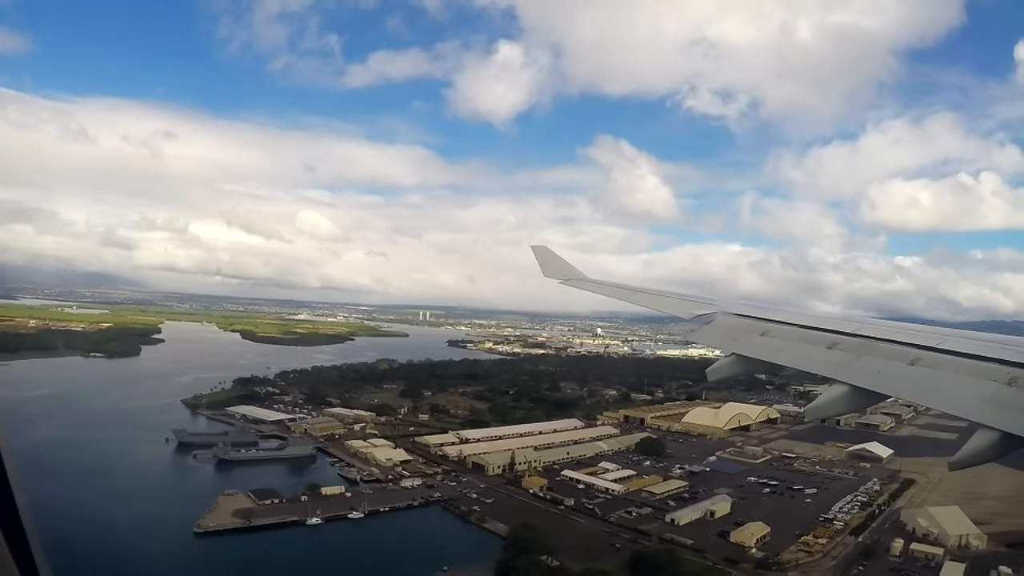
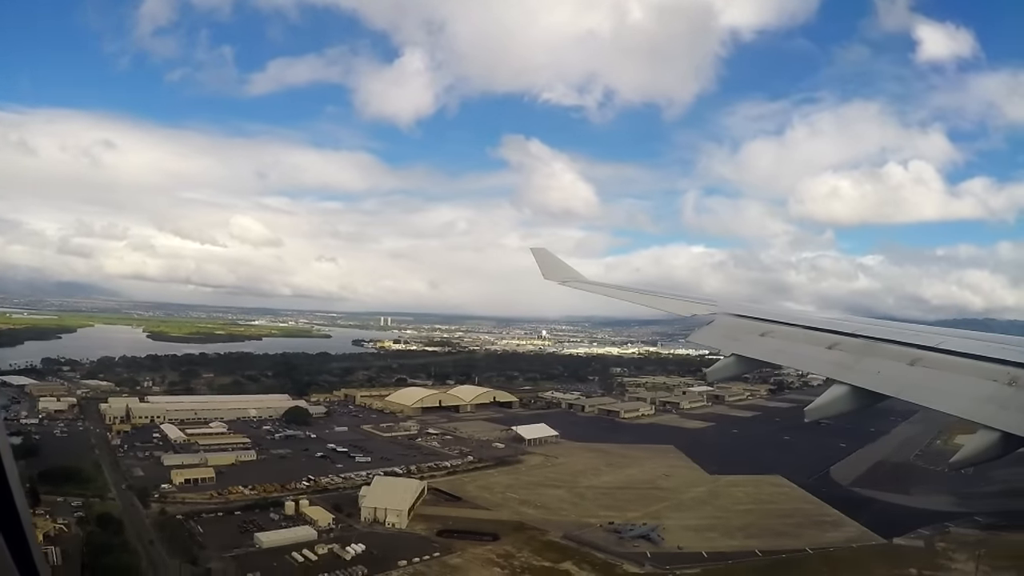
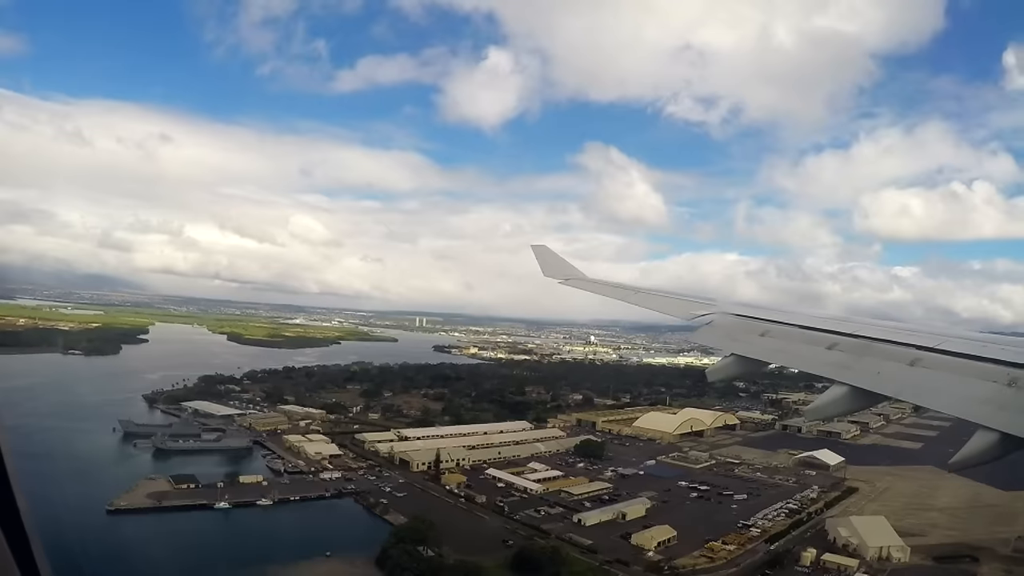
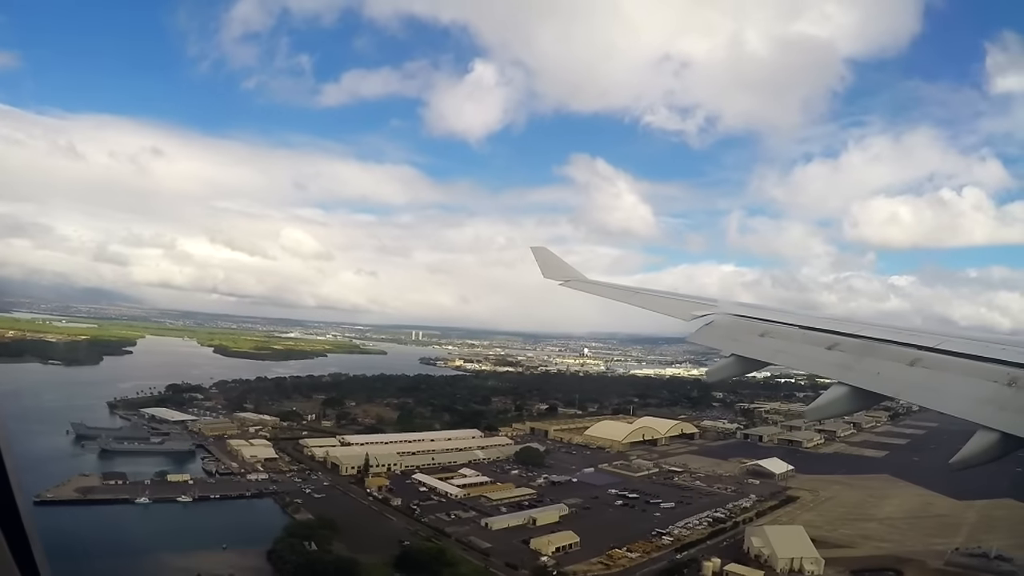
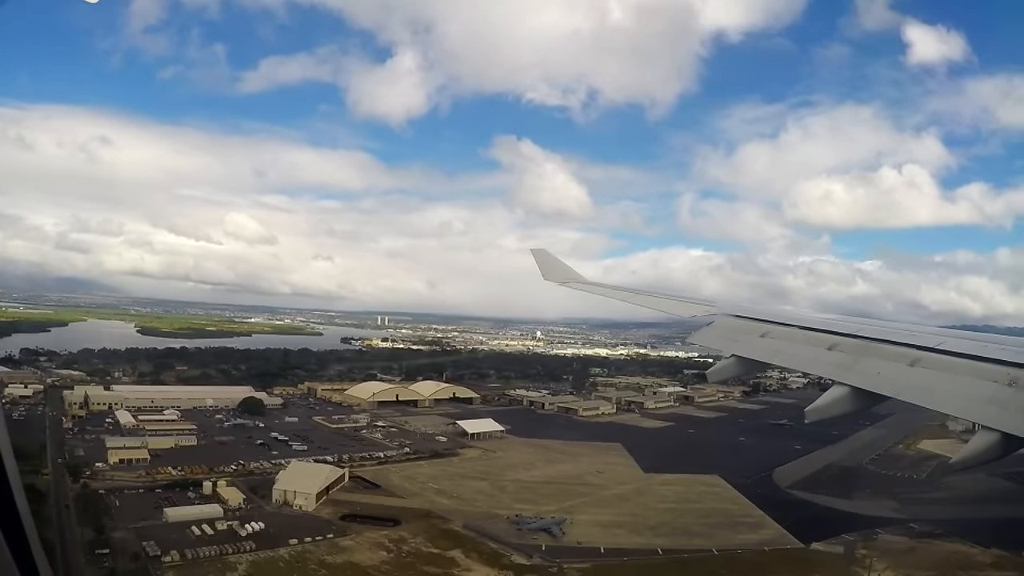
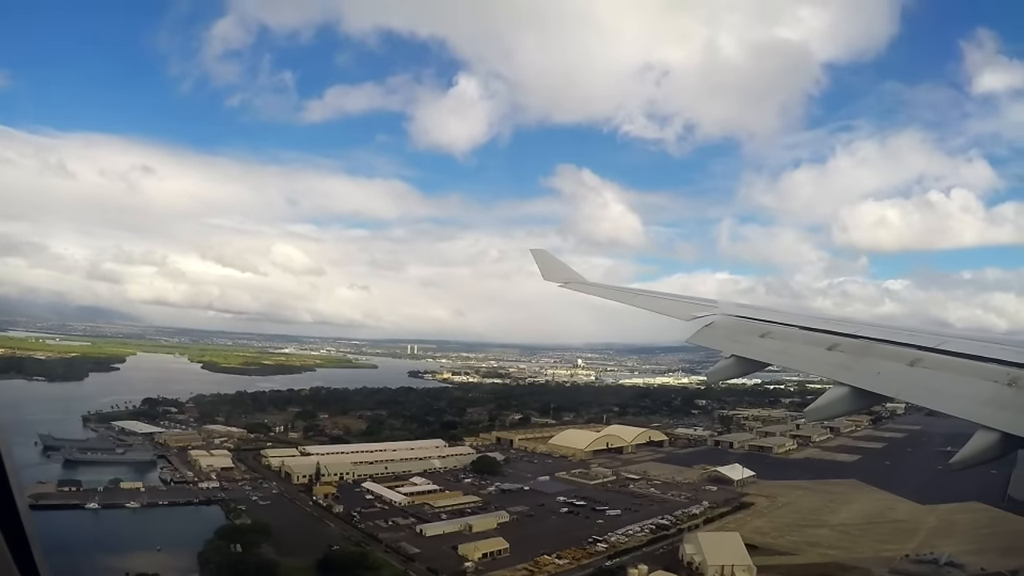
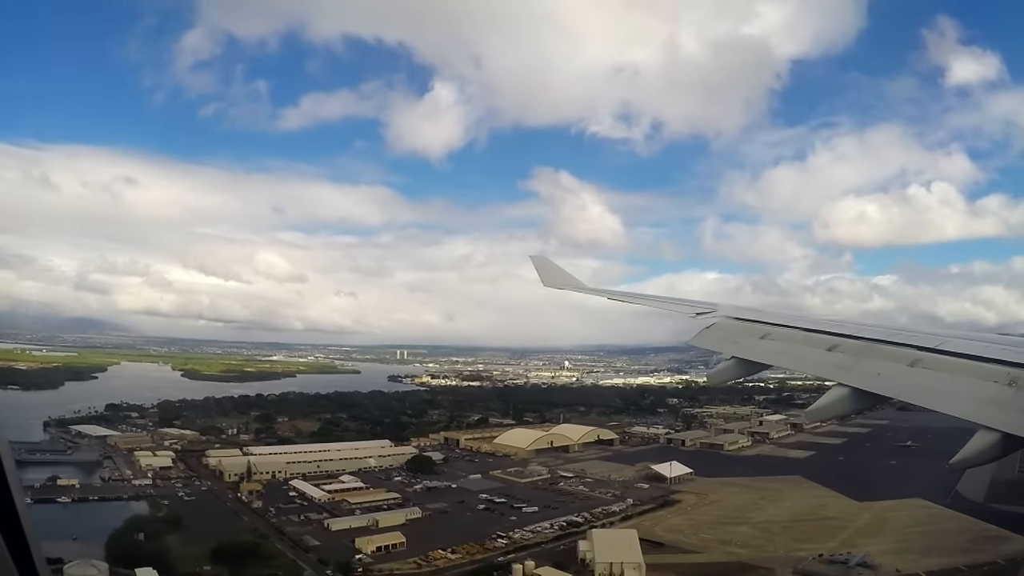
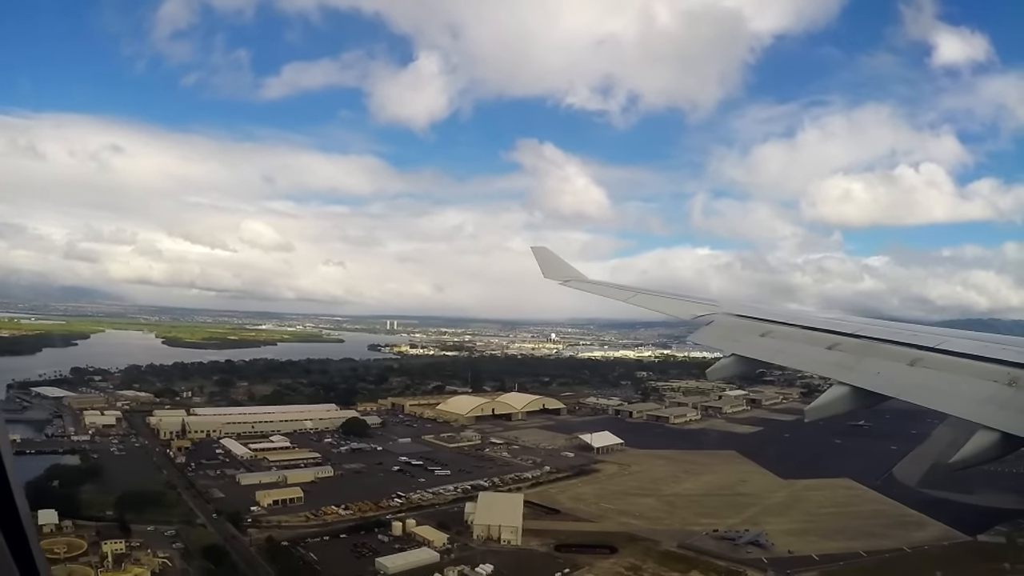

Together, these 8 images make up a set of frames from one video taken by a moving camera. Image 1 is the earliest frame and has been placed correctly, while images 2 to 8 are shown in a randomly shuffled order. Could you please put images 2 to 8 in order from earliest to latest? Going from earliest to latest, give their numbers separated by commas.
3, 4, 6, 7, 8, 2, 5
